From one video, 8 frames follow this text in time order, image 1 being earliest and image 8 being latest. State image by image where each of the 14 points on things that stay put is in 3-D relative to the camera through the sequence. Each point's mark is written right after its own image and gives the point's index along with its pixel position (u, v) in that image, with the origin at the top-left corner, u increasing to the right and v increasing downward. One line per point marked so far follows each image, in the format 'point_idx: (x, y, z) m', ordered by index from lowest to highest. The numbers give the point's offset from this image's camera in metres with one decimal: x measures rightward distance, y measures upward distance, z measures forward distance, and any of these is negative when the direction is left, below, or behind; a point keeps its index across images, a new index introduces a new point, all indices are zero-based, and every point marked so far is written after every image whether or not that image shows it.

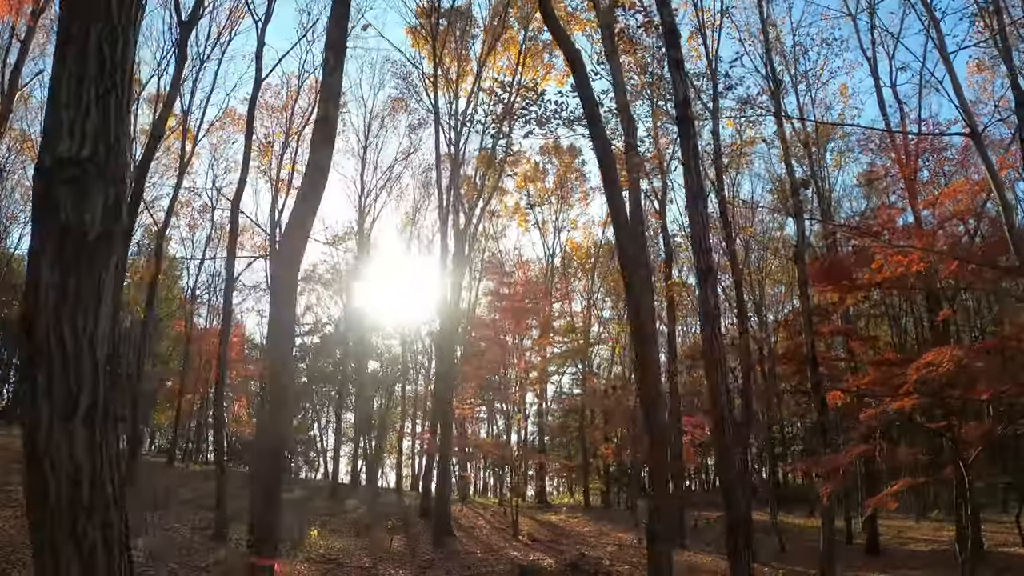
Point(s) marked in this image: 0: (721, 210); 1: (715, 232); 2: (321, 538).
0: (+4.5, +1.8, +16.4) m
1: (+4.6, +1.4, +17.6) m
2: (-3.3, -4.2, +12.2) m
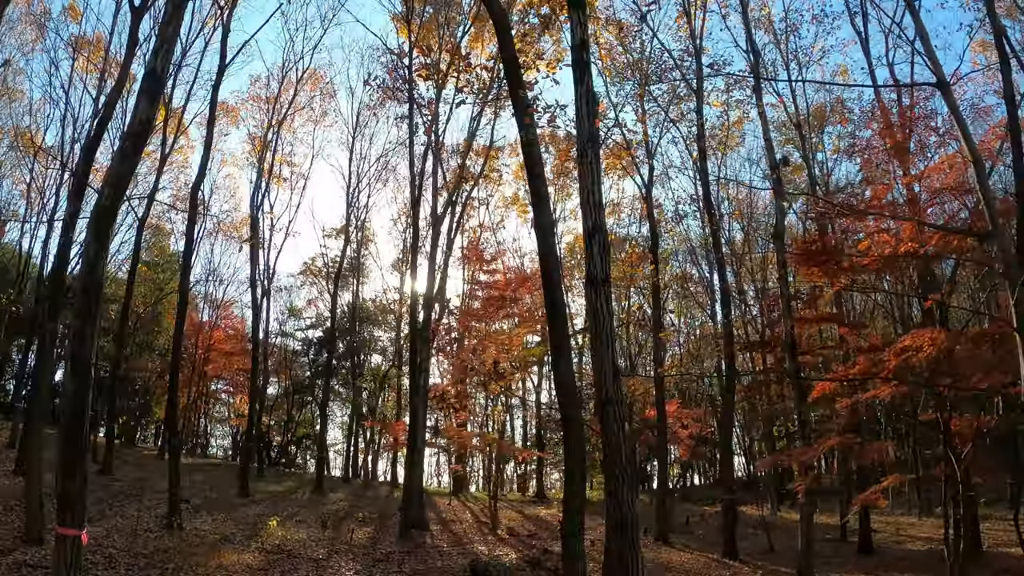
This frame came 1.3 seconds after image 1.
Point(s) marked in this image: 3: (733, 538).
0: (+4.1, +2.1, +15.8) m
1: (+4.2, +1.7, +16.9) m
2: (-3.9, -4.0, +12.0) m
3: (+4.3, -5.5, +15.7) m
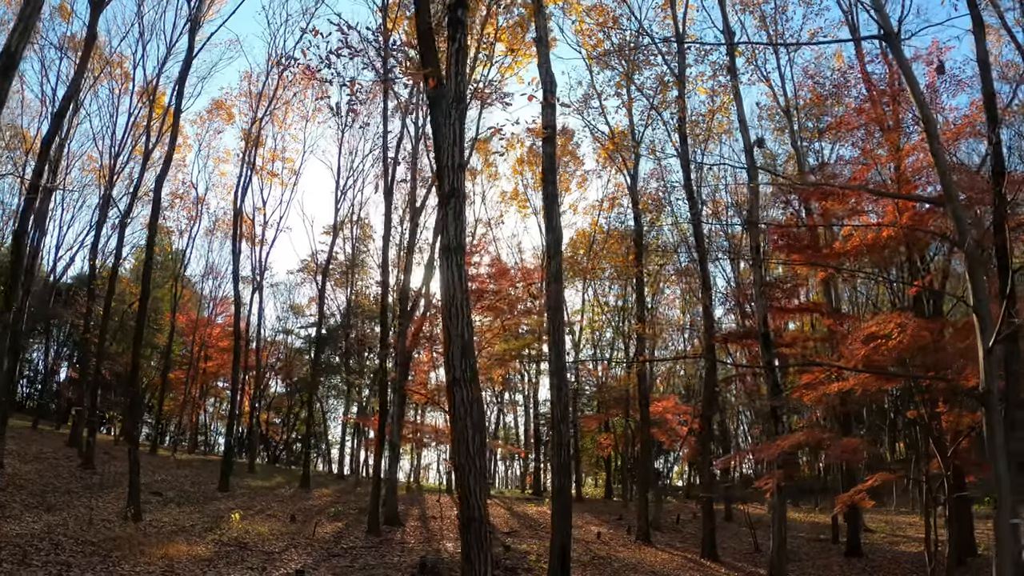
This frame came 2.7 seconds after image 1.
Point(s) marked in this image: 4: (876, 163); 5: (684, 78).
0: (+3.7, +2.2, +15.3) m
1: (+3.9, +1.9, +16.4) m
2: (-4.5, -3.8, +11.9) m
3: (+3.9, -5.3, +15.2) m
4: (+5.9, +2.0, +11.7) m
5: (+3.6, +4.4, +15.1) m
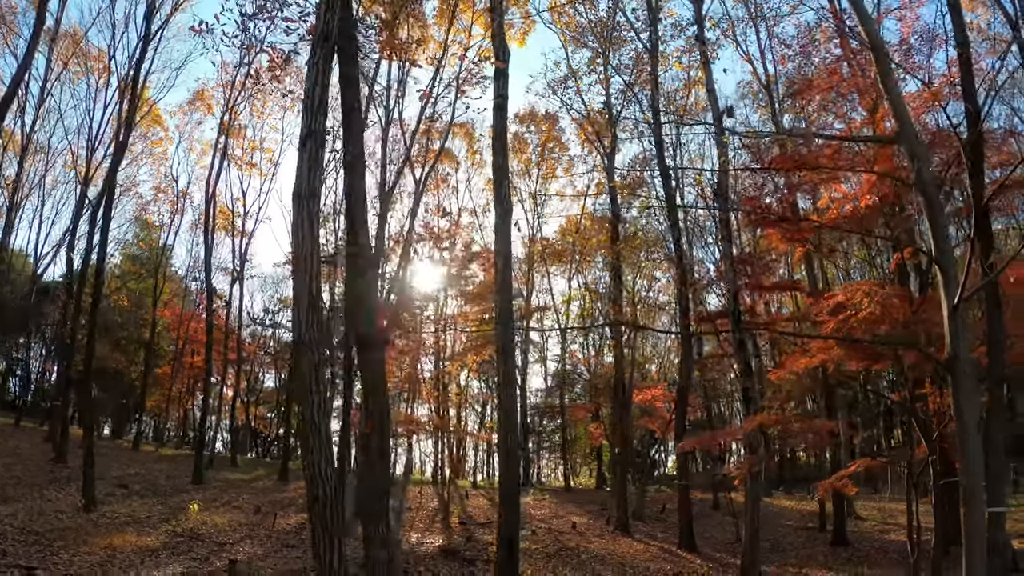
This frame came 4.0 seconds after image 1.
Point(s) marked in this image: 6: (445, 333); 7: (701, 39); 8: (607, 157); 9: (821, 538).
0: (+3.2, +2.6, +14.8) m
1: (+3.4, +2.2, +15.9) m
2: (-5.0, -3.6, +11.6) m
3: (+3.5, -5.0, +14.7) m
4: (+5.3, +2.4, +11.1) m
5: (+3.0, +4.8, +14.6) m
6: (-1.8, -1.2, +19.0) m
7: (+3.8, +5.1, +14.8) m
8: (+2.2, +3.0, +16.4) m
9: (+6.4, -5.2, +15.1) m
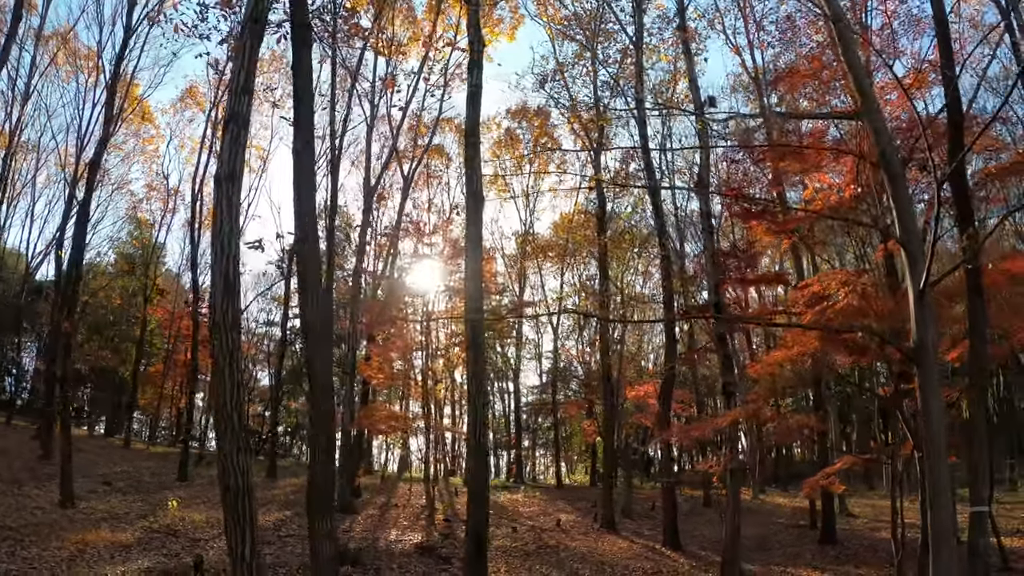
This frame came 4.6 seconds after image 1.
0: (+2.9, +2.7, +14.6) m
1: (+3.2, +2.3, +15.7) m
2: (-5.3, -3.5, +11.6) m
3: (+3.2, -4.9, +14.5) m
4: (+4.9, +2.5, +10.9) m
5: (+2.7, +4.9, +14.4) m
6: (-2.0, -1.2, +18.9) m
7: (+3.5, +5.2, +14.6) m
8: (+1.9, +3.1, +16.2) m
9: (+6.1, -5.1, +14.9) m
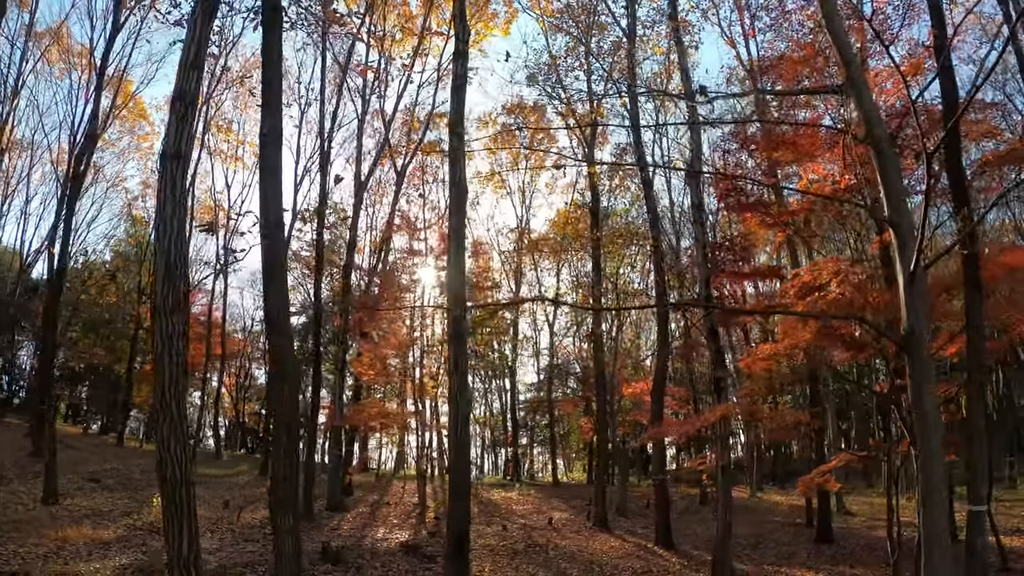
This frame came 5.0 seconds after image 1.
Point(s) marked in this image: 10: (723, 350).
0: (+2.8, +2.8, +14.4) m
1: (+3.0, +2.4, +15.6) m
2: (-5.5, -3.5, +11.5) m
3: (+3.1, -4.8, +14.3) m
4: (+4.8, +2.6, +10.7) m
5: (+2.5, +5.0, +14.3) m
6: (-2.1, -1.1, +18.8) m
7: (+3.4, +5.3, +14.4) m
8: (+1.8, +3.1, +16.1) m
9: (+6.0, -5.0, +14.7) m
10: (+4.0, -1.2, +13.5) m
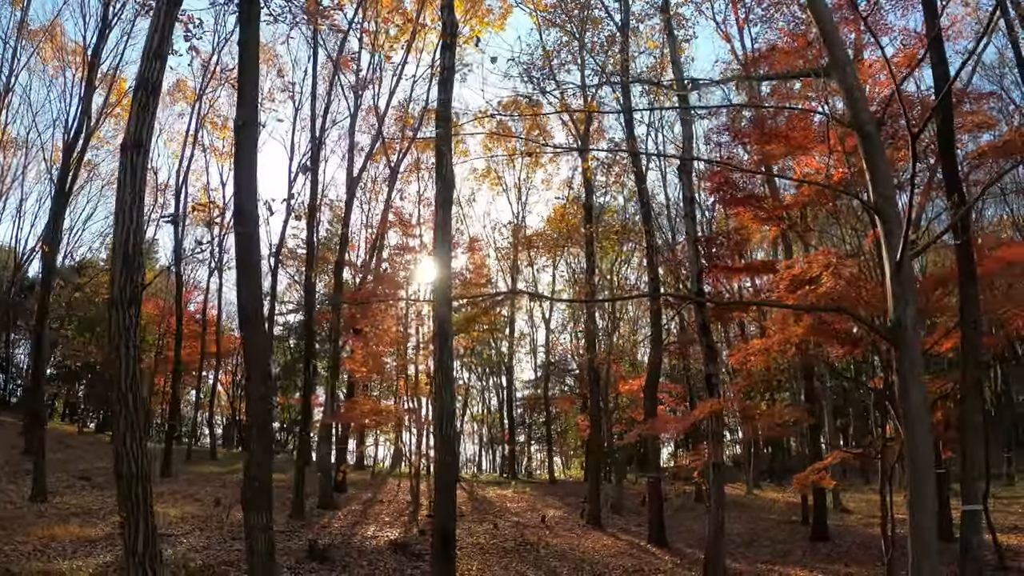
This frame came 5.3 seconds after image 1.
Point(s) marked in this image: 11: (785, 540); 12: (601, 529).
0: (+2.6, +2.8, +14.3) m
1: (+2.9, +2.5, +15.5) m
2: (-5.6, -3.4, +11.4) m
3: (+3.0, -4.7, +14.3) m
4: (+4.6, +2.7, +10.6) m
5: (+2.4, +5.1, +14.2) m
6: (-2.2, -1.0, +18.7) m
7: (+3.3, +5.4, +14.3) m
8: (+1.7, +3.2, +16.0) m
9: (+5.9, -5.0, +14.6) m
10: (+3.9, -1.1, +13.4) m
11: (+5.4, -5.0, +14.3) m
12: (+2.1, -5.3, +15.9) m
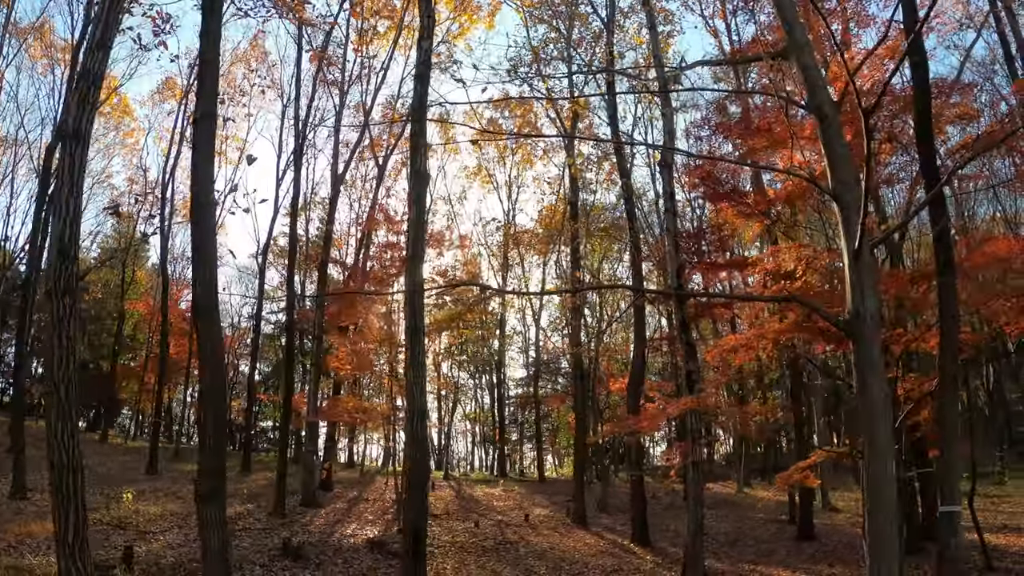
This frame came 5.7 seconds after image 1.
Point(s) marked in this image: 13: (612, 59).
0: (+2.4, +2.9, +14.2) m
1: (+2.6, +2.6, +15.4) m
2: (-5.9, -3.4, +11.4) m
3: (+2.7, -4.7, +14.2) m
4: (+4.3, +2.7, +10.5) m
5: (+2.1, +5.1, +14.1) m
6: (-2.5, -1.0, +18.6) m
7: (+3.0, +5.4, +14.2) m
8: (+1.4, +3.3, +15.9) m
9: (+5.6, -4.9, +14.5) m
10: (+3.6, -1.0, +13.3) m
11: (+5.1, -4.9, +14.2) m
12: (+1.8, -5.3, +15.8) m
13: (+2.0, +4.3, +13.4) m
